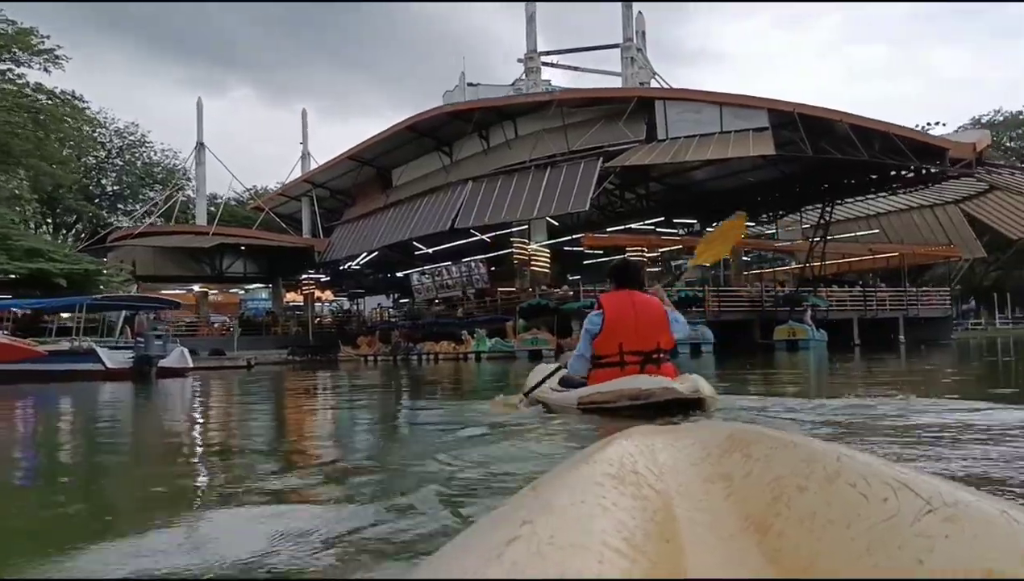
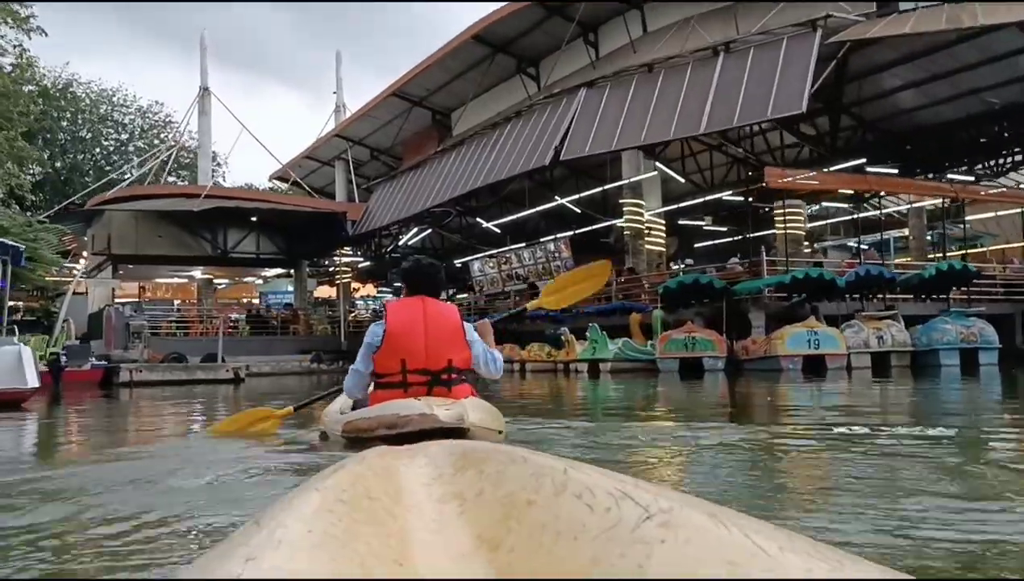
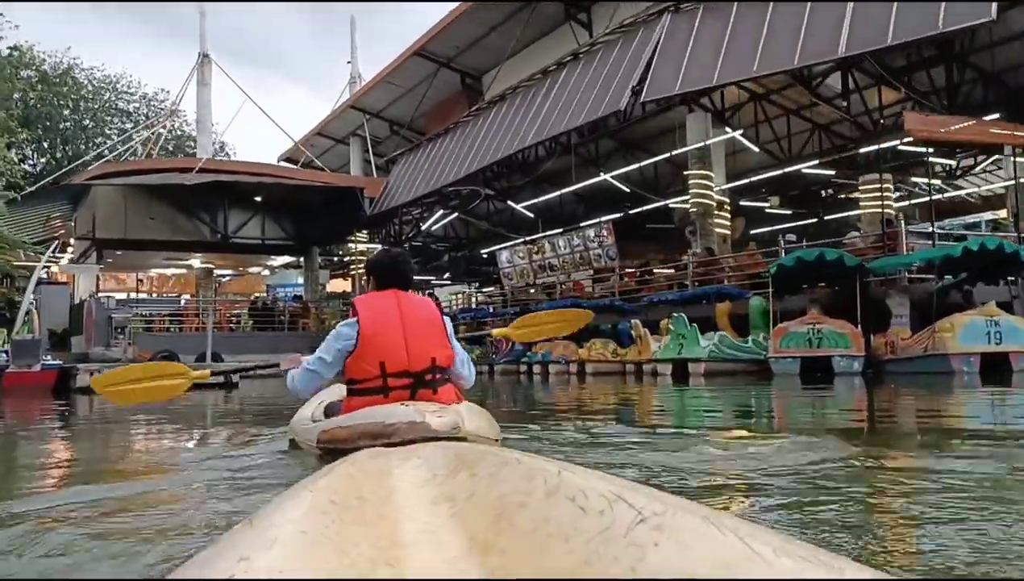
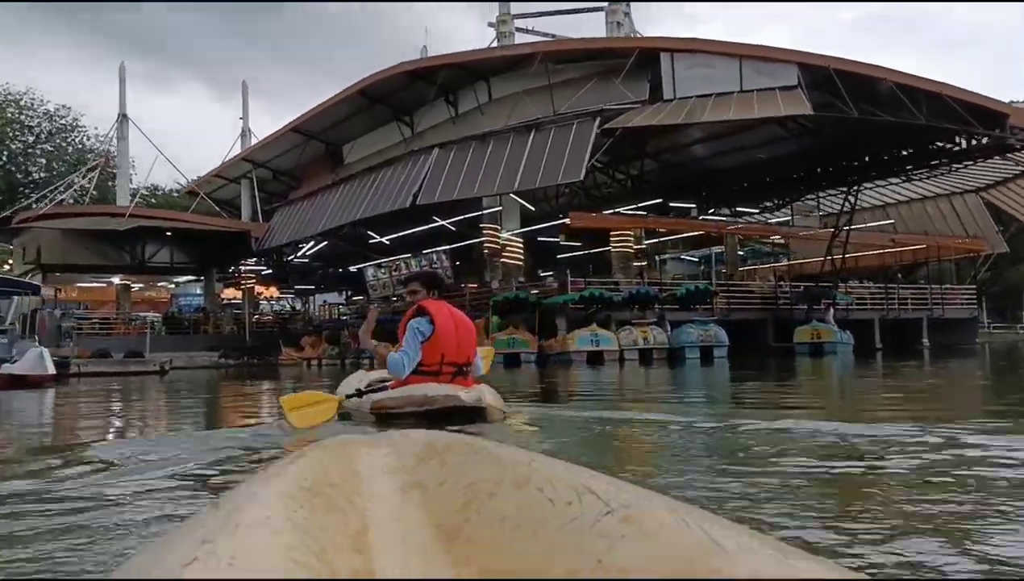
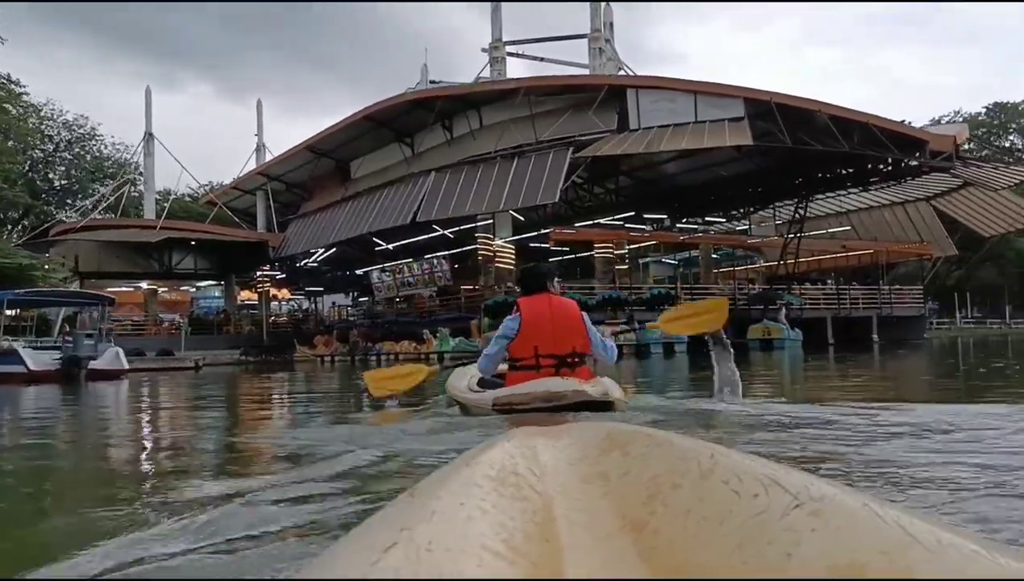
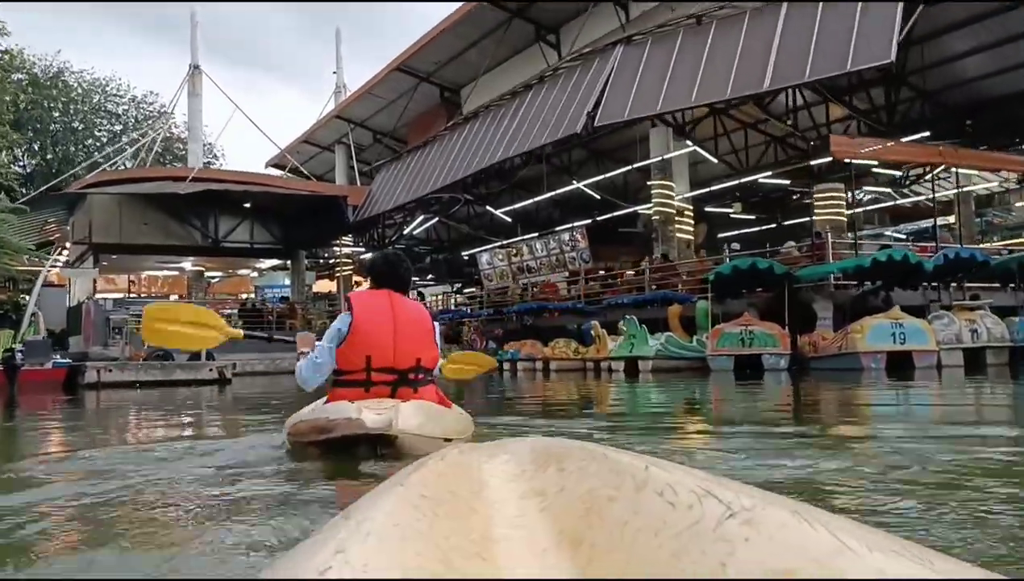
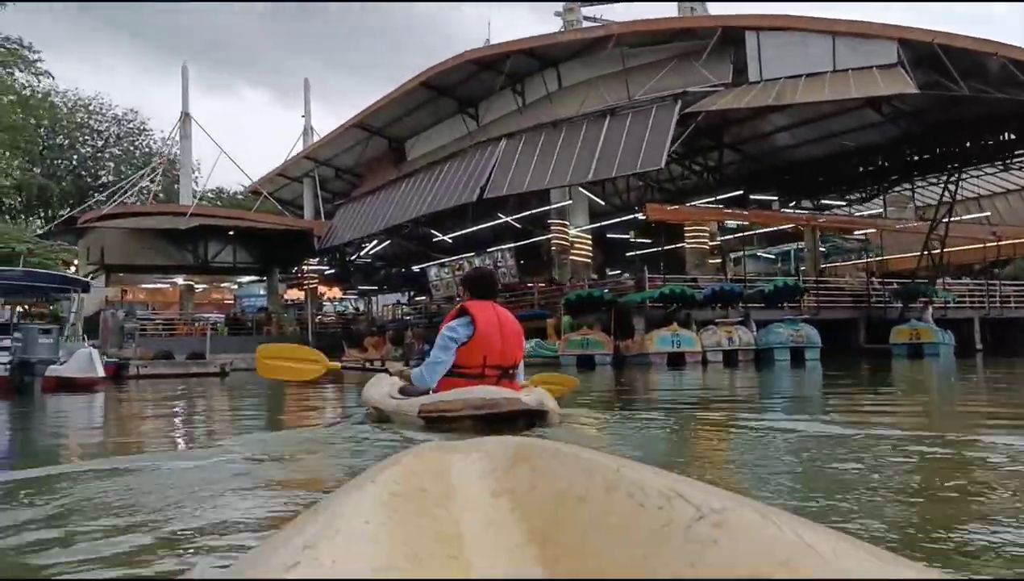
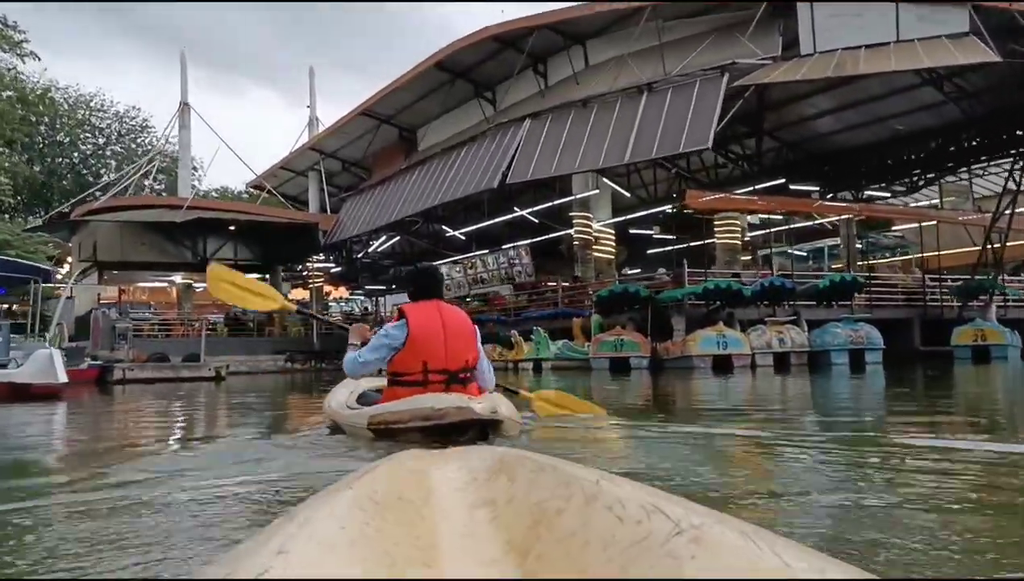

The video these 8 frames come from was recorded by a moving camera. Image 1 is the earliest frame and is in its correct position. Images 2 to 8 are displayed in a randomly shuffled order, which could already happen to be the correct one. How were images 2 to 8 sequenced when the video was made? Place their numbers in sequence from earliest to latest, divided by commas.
5, 4, 7, 8, 2, 6, 3
